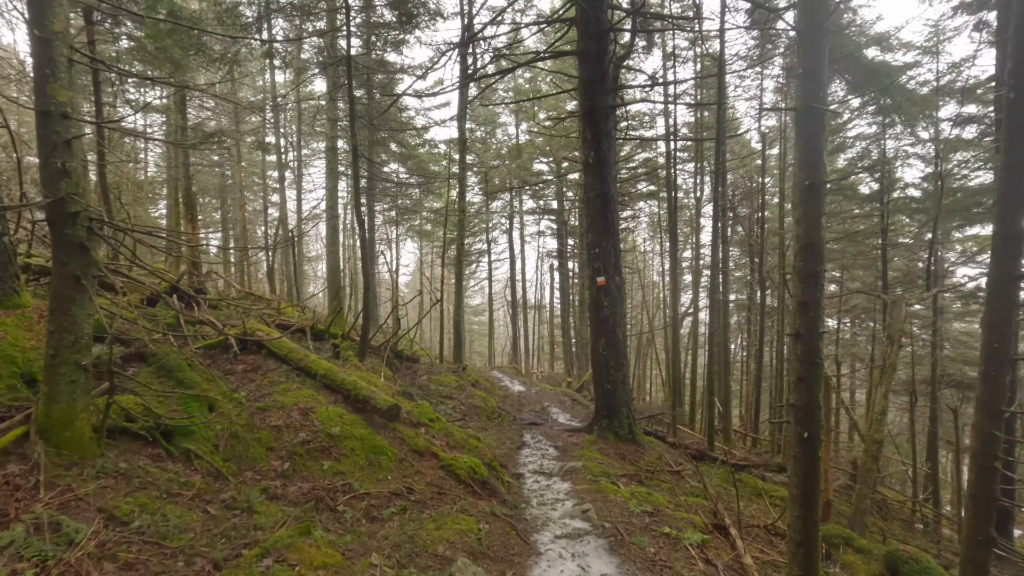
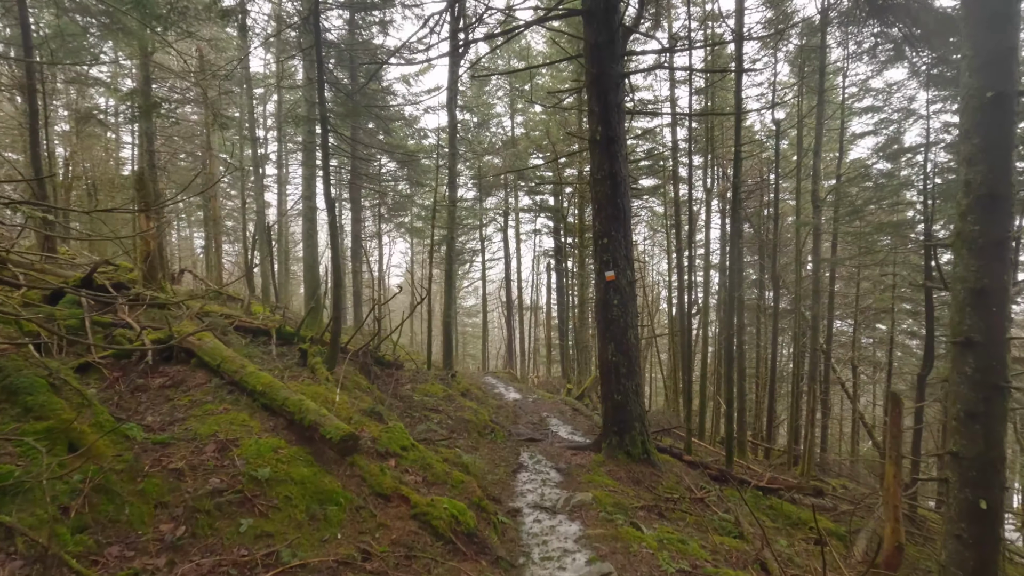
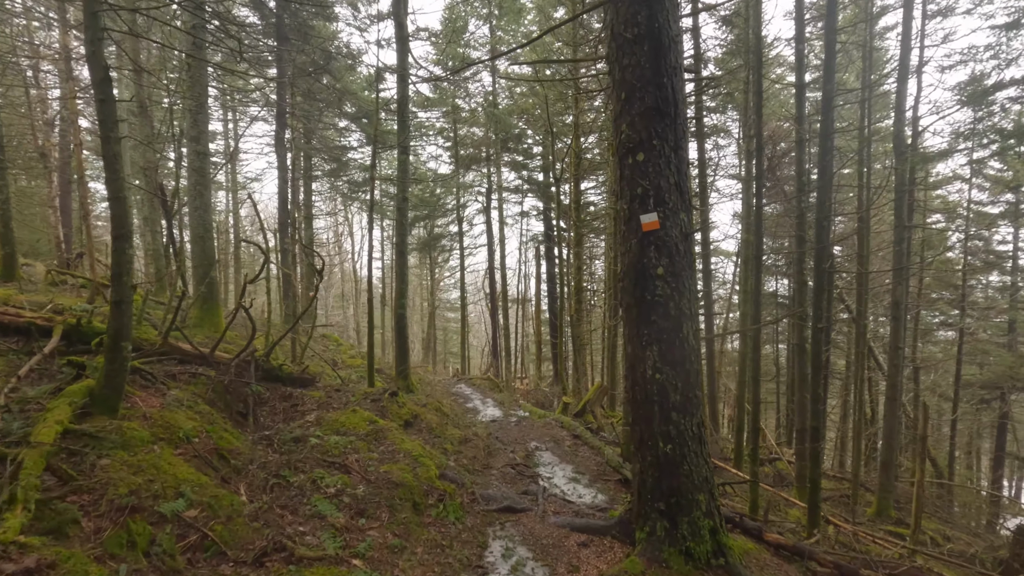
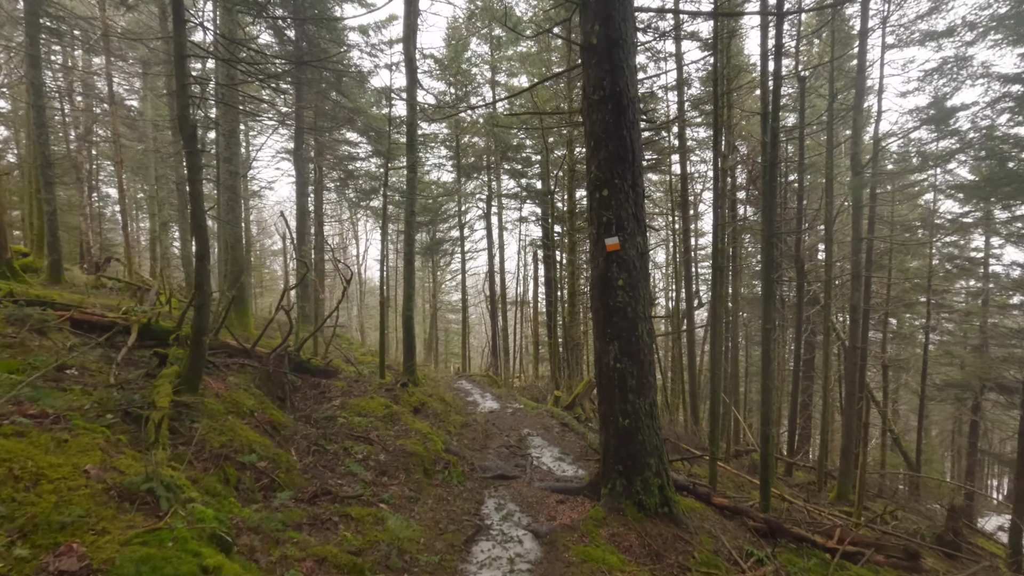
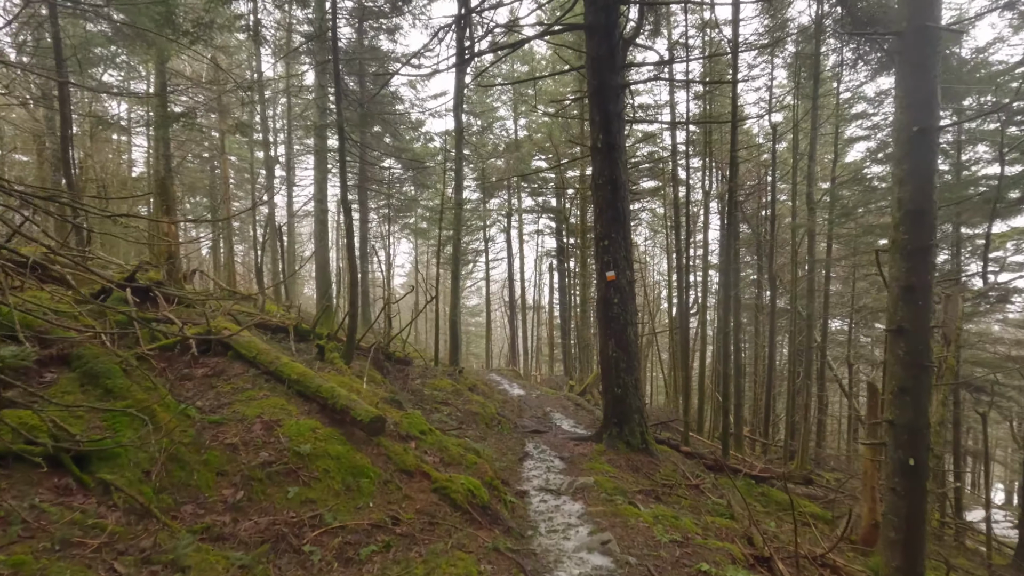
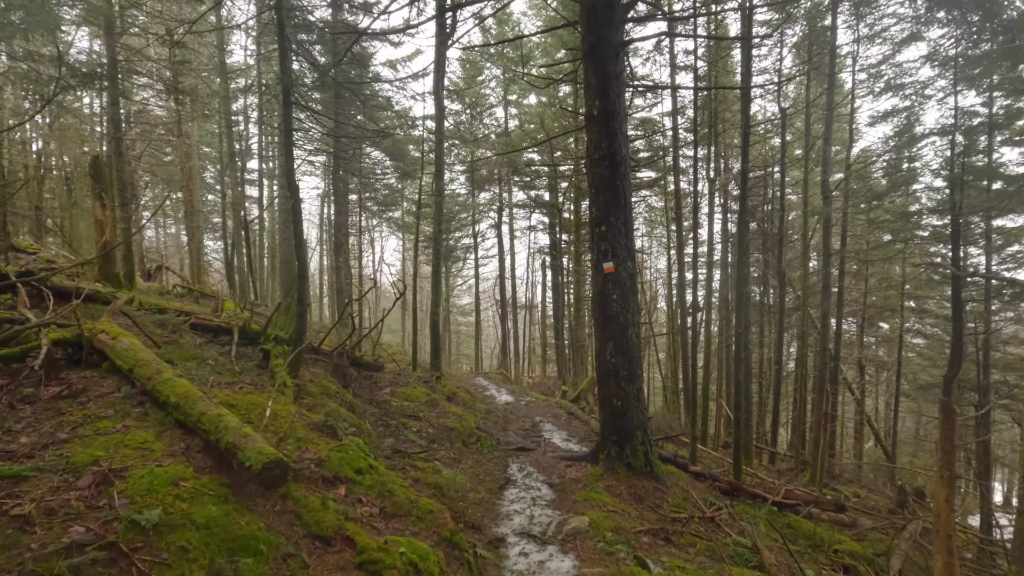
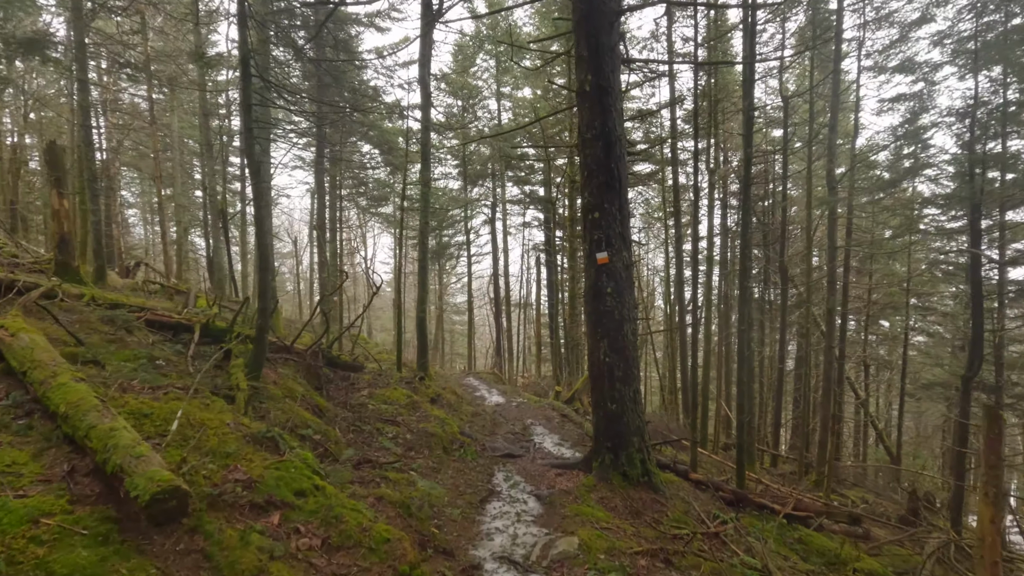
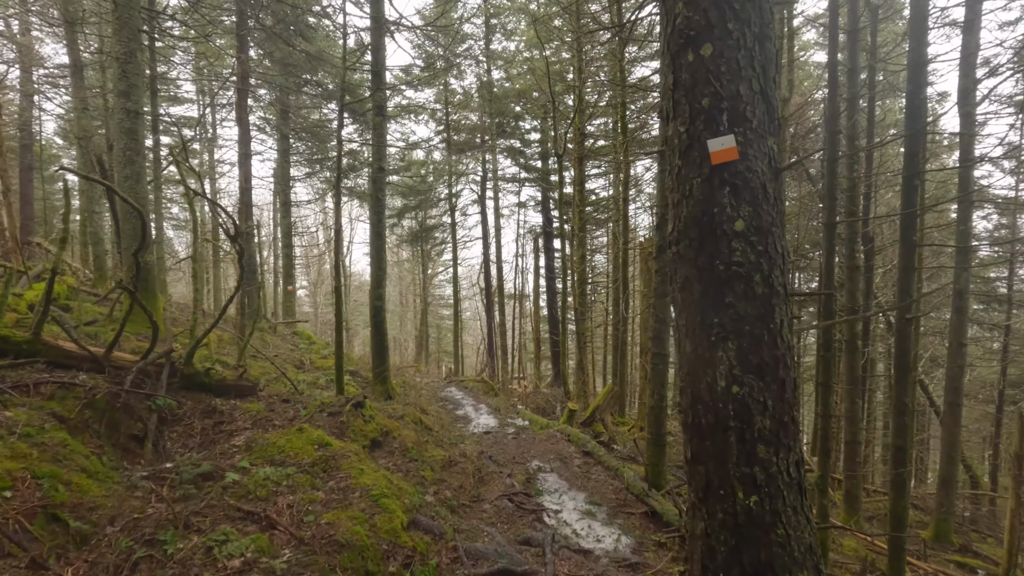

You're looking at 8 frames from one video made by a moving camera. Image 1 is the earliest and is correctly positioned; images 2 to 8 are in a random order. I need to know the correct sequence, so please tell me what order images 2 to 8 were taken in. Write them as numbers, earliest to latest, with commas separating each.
5, 2, 6, 7, 4, 3, 8
